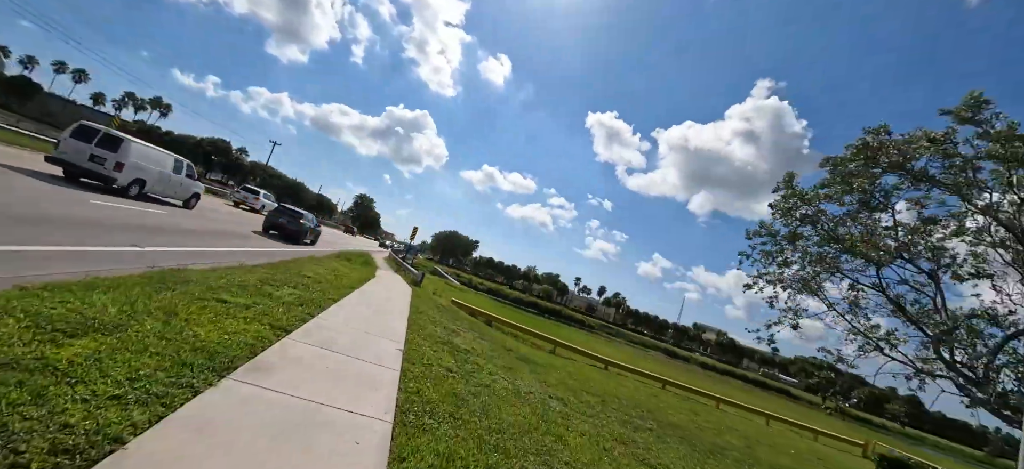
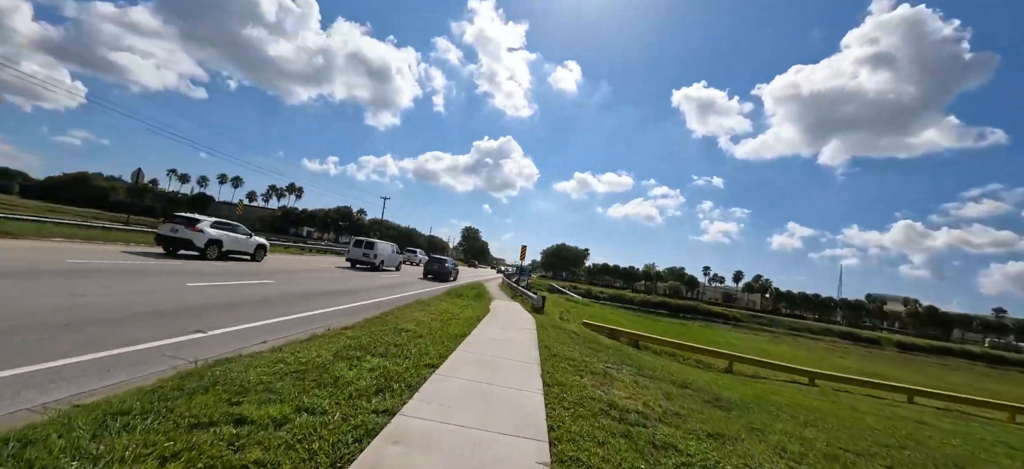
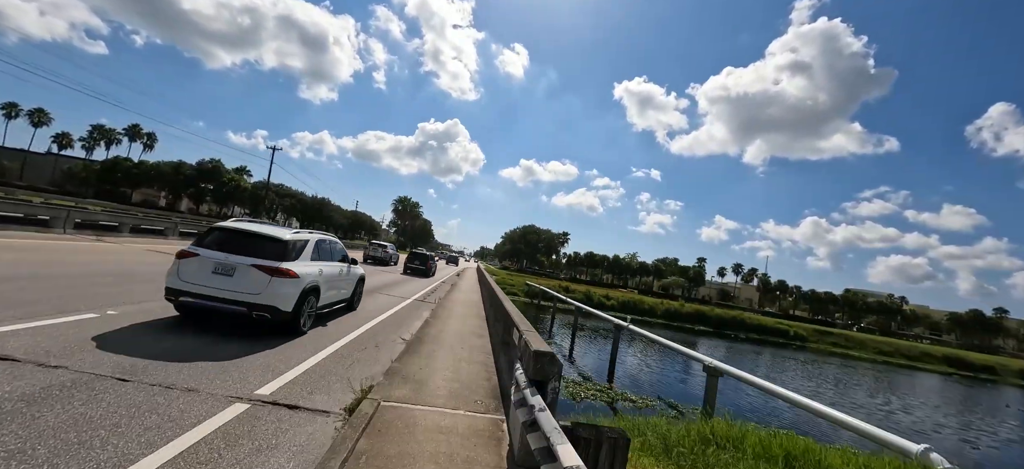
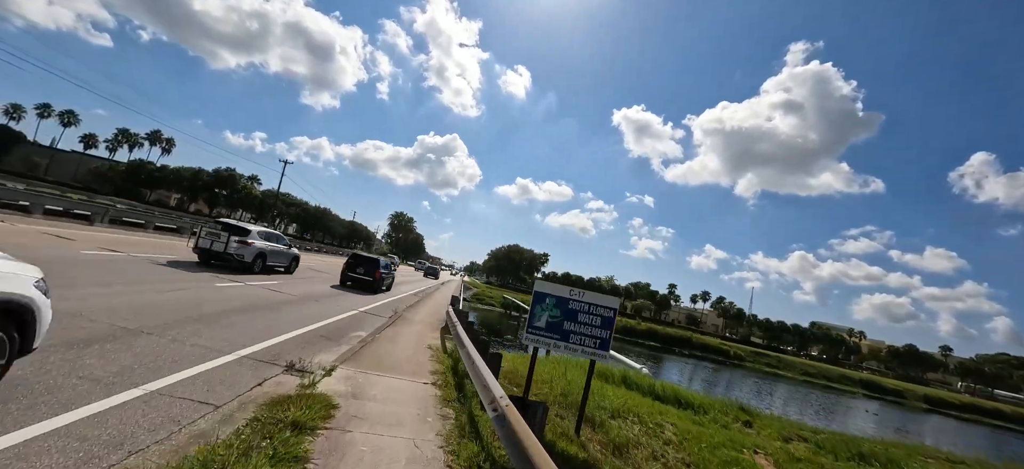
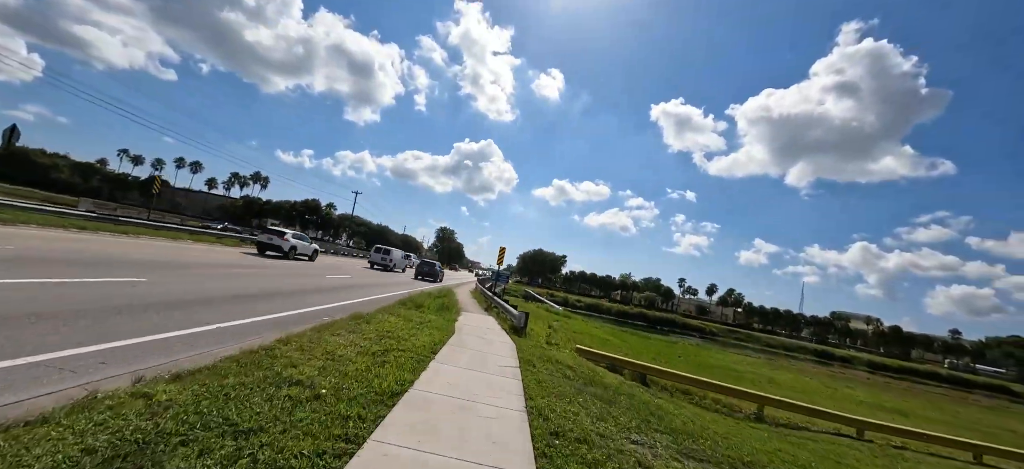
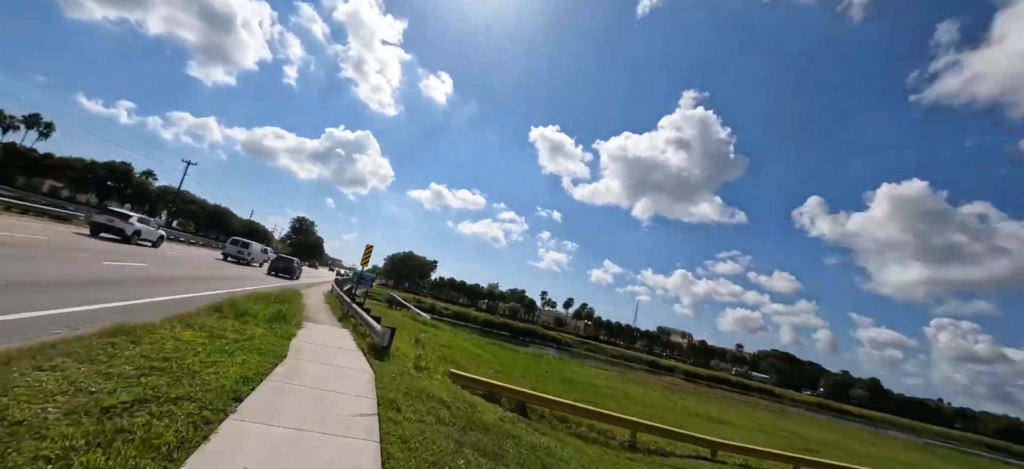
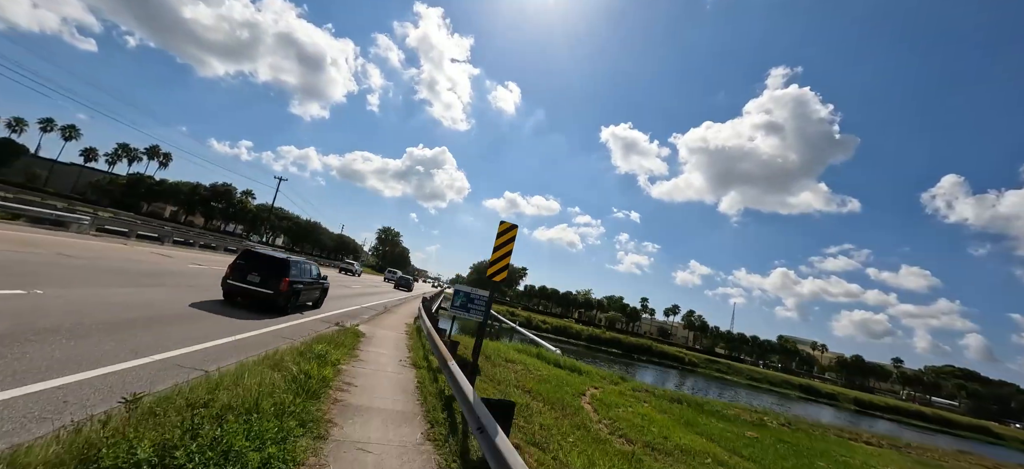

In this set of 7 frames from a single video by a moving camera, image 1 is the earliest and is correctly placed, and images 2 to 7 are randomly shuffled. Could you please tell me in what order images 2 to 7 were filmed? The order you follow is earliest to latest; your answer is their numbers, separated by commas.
2, 5, 6, 7, 4, 3
